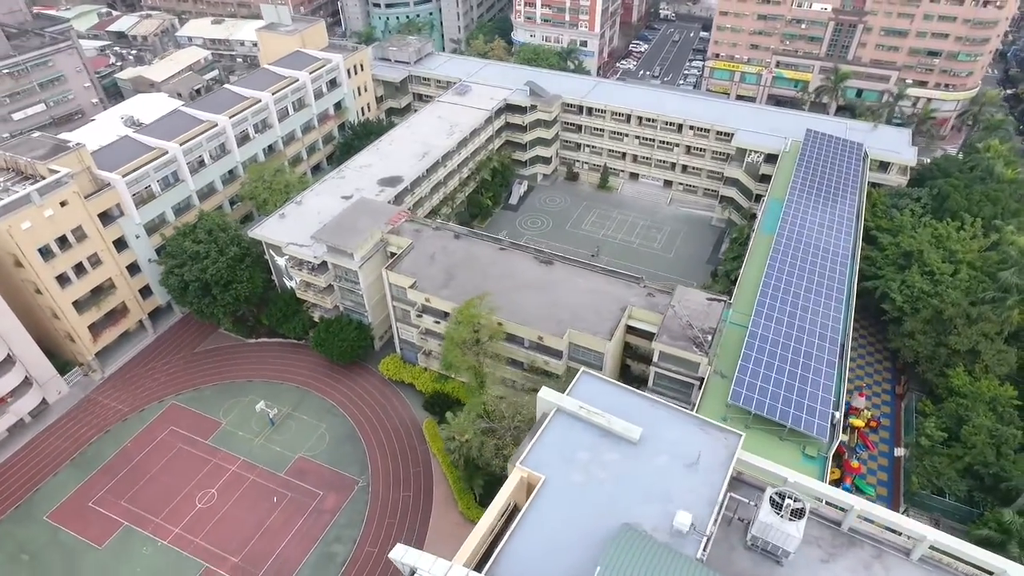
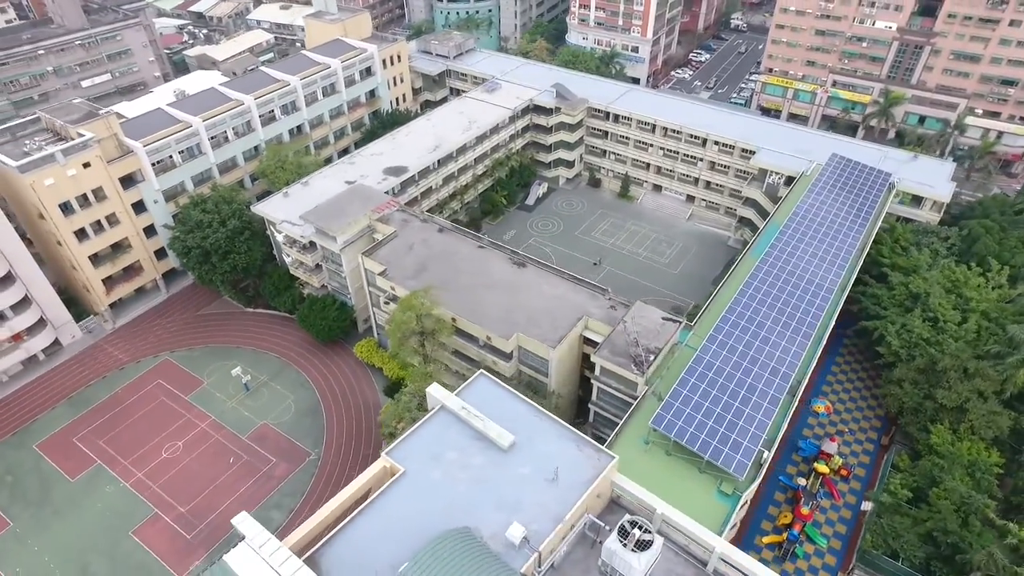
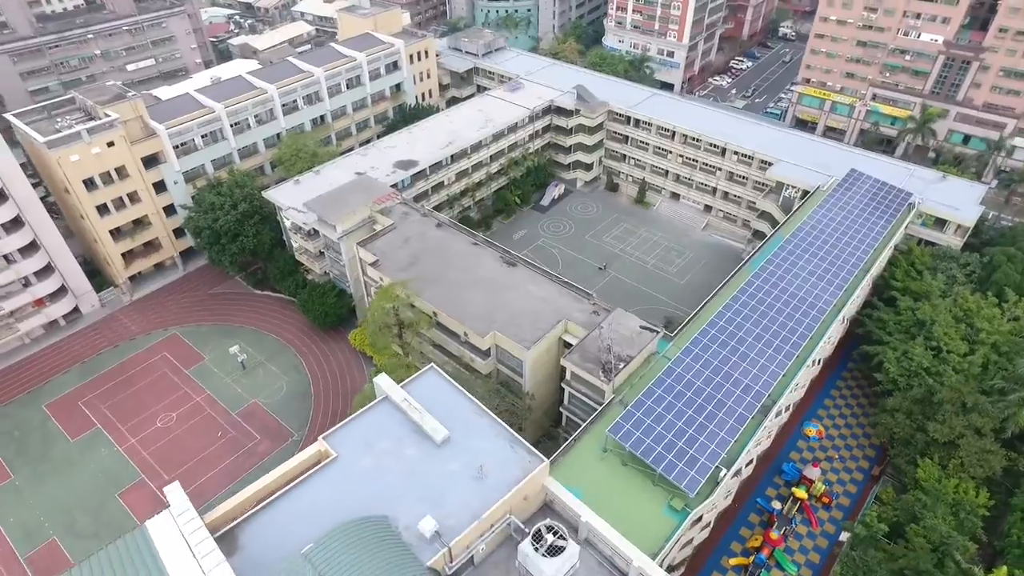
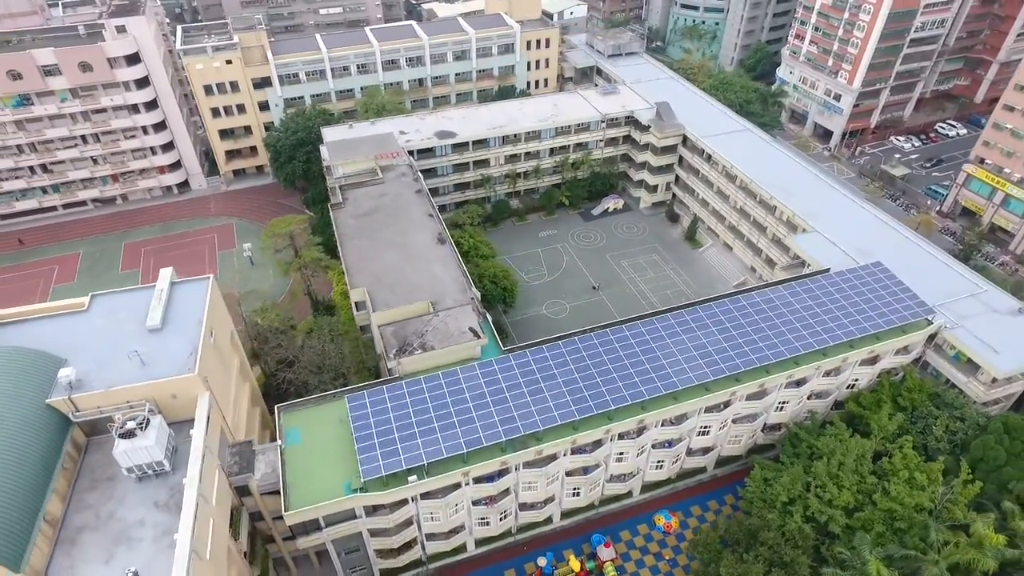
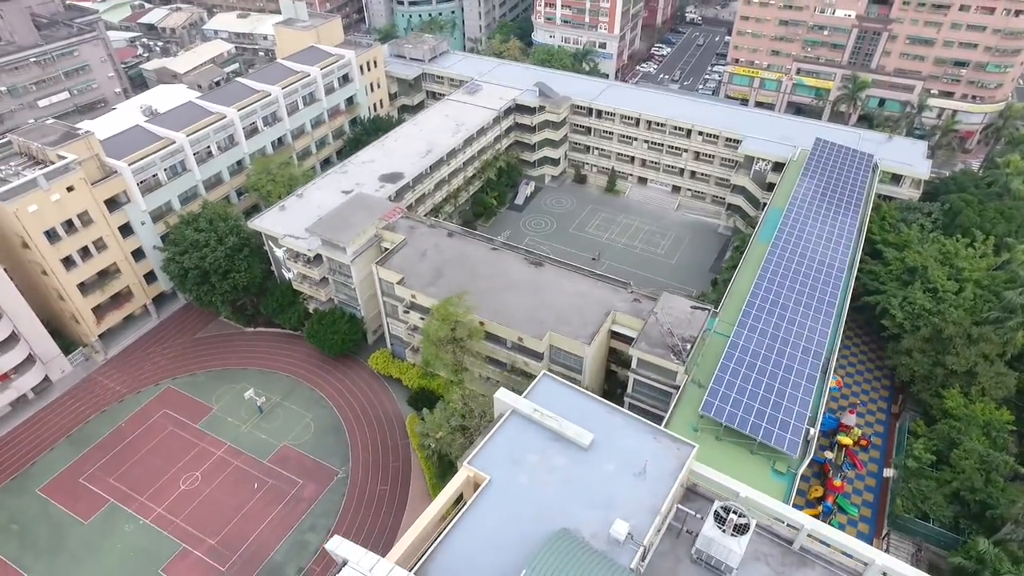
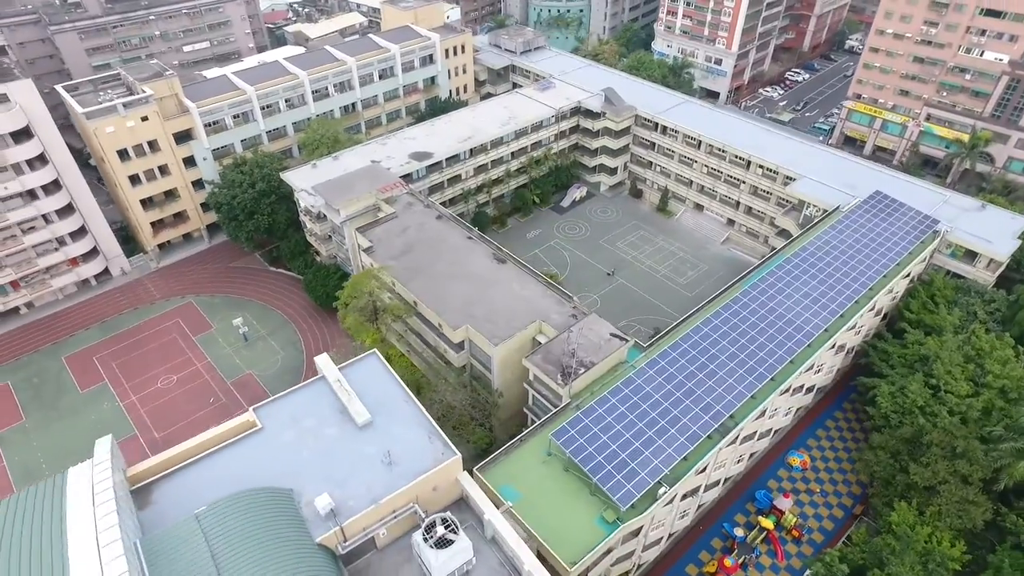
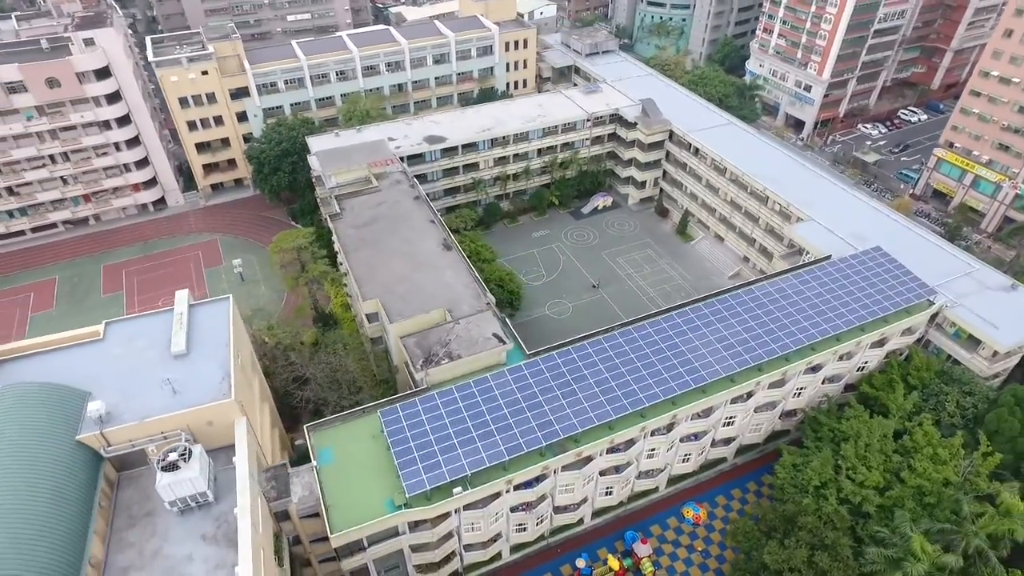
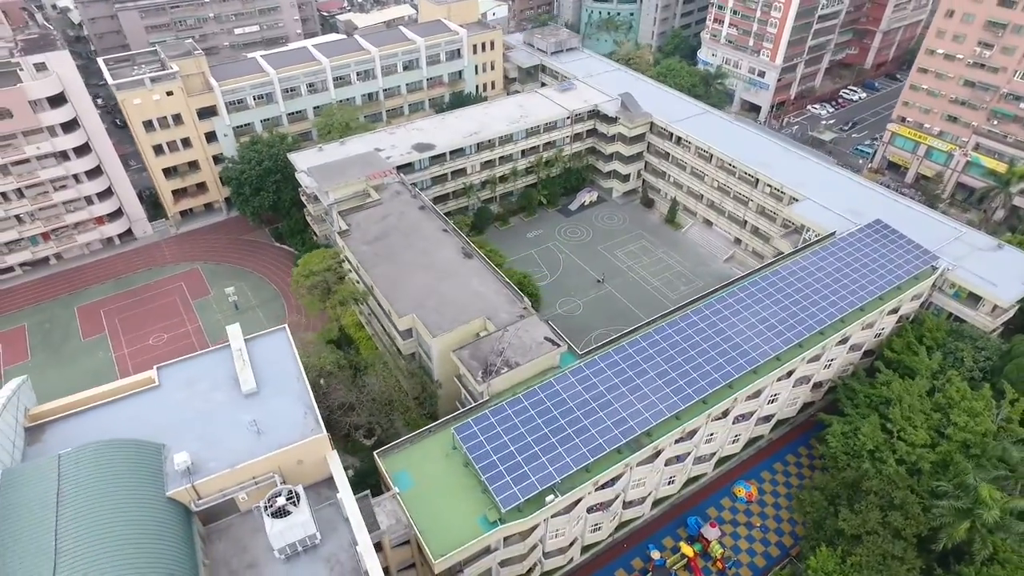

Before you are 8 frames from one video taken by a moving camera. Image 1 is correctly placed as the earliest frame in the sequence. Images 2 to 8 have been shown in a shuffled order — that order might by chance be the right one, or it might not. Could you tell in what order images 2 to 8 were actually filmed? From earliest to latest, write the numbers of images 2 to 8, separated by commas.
5, 2, 3, 6, 8, 7, 4
